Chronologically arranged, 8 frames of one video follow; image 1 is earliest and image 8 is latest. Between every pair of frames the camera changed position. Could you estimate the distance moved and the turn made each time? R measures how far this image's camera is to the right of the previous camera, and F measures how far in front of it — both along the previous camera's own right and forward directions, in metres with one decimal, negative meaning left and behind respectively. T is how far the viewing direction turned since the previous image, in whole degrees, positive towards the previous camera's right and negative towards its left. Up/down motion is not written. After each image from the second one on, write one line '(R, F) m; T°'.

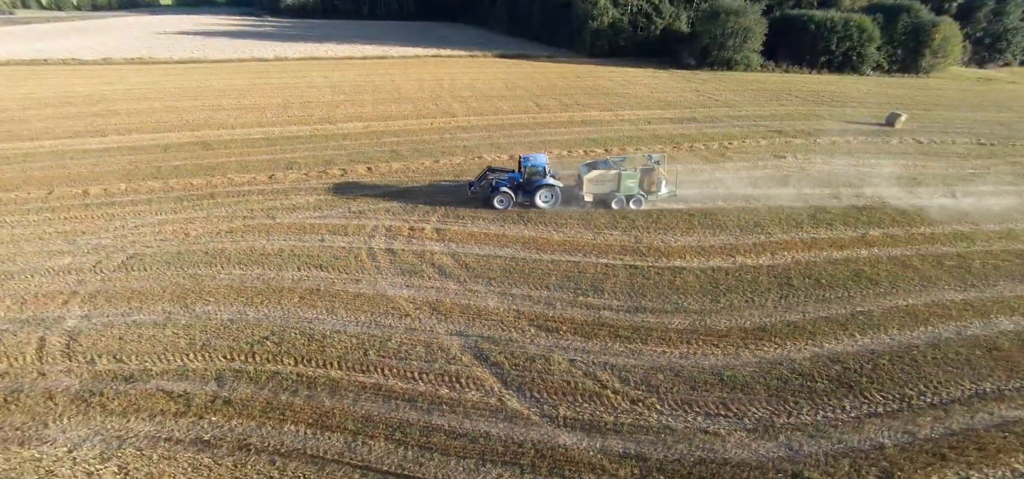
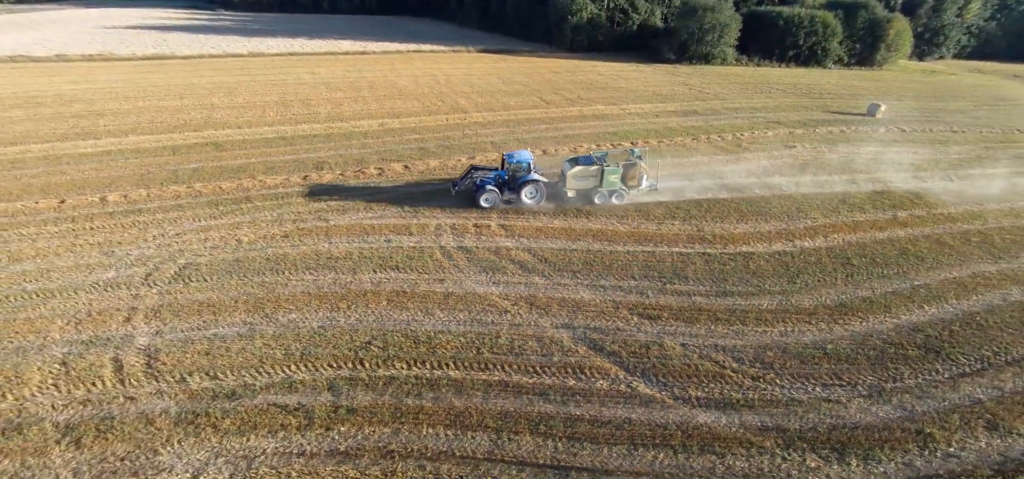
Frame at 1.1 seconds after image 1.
(-3.2, -0.1) m; +7°
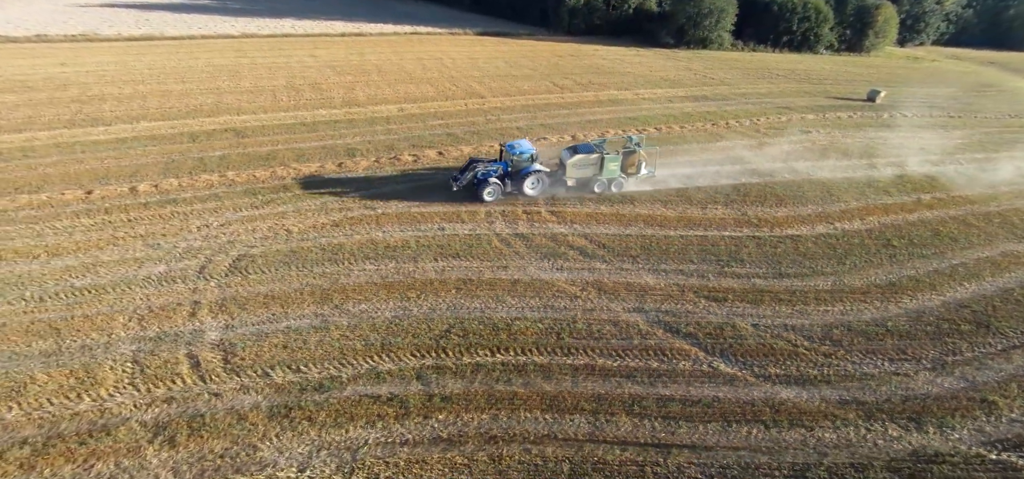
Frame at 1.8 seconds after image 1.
(-2.2, -0.1) m; +4°
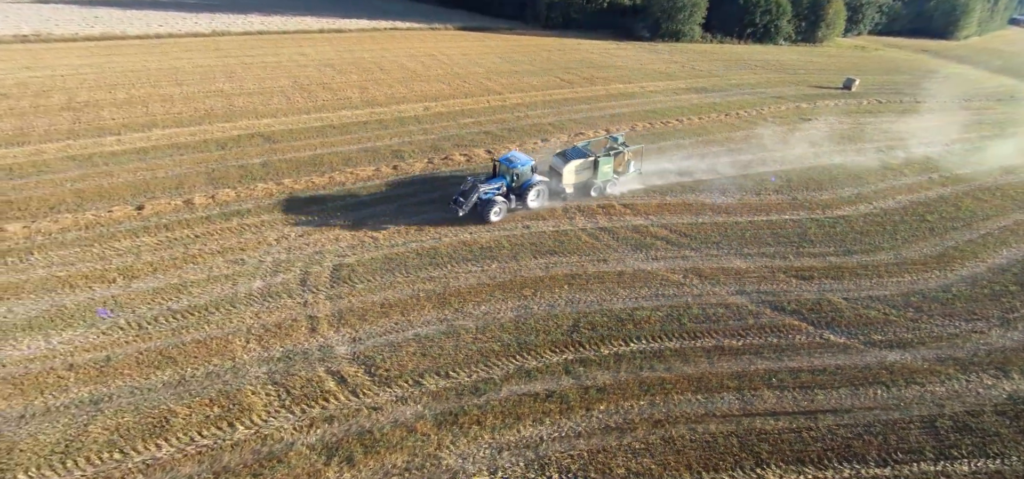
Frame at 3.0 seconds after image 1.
(-3.9, -0.1) m; +7°
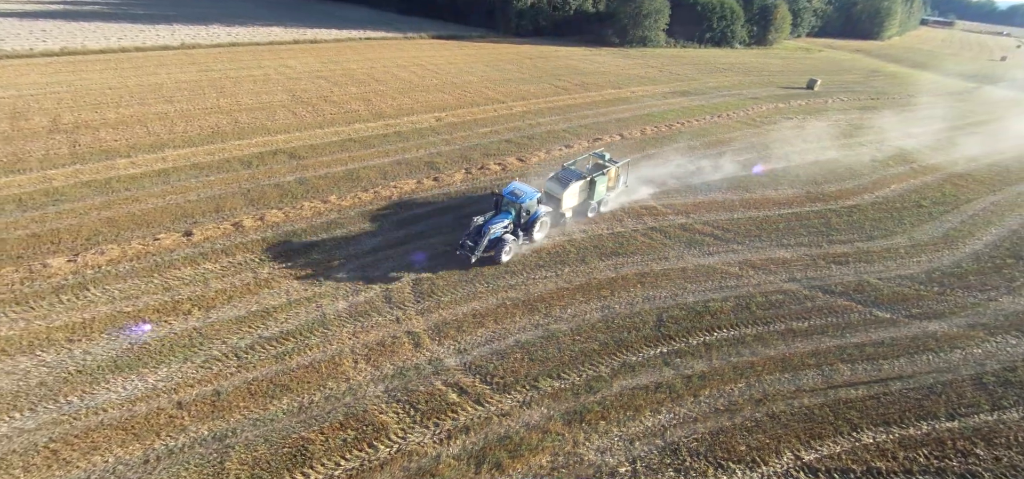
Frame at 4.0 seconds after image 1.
(-3.2, -0.4) m; +7°
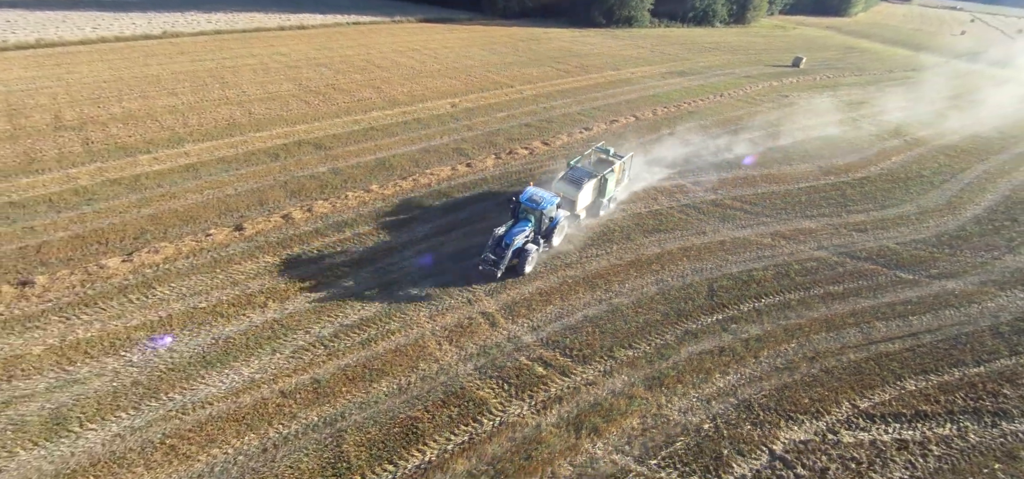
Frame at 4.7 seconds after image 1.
(-2.2, -0.5) m; +4°
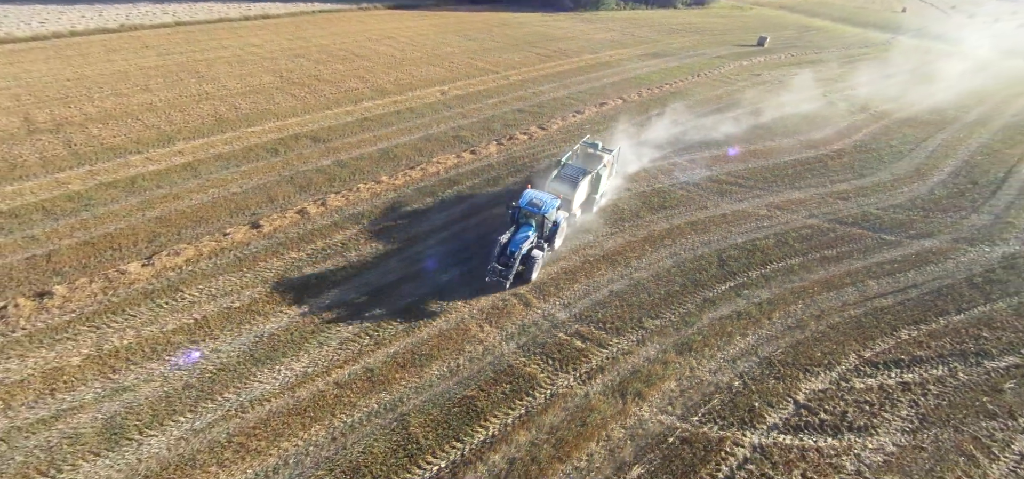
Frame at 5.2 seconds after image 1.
(-1.6, -0.4) m; +5°
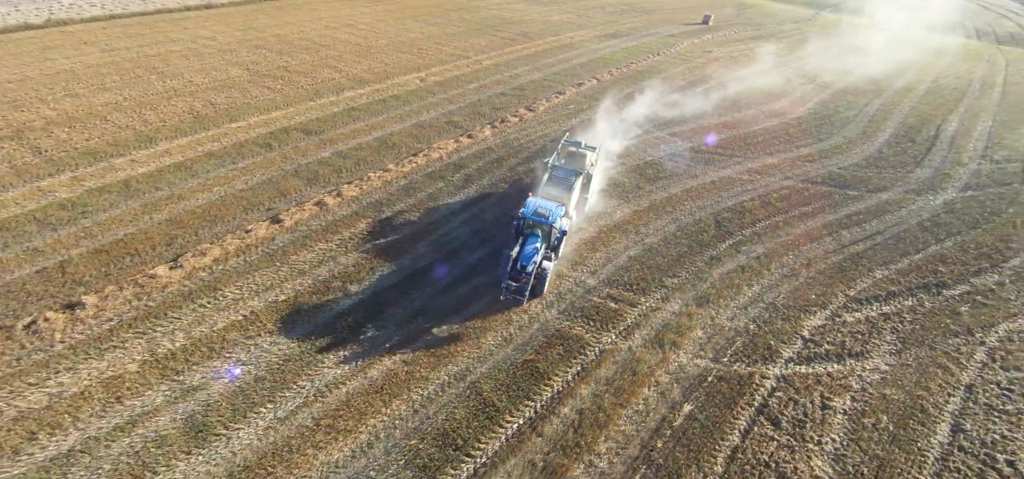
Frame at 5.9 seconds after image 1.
(-2.3, -0.6) m; +7°
